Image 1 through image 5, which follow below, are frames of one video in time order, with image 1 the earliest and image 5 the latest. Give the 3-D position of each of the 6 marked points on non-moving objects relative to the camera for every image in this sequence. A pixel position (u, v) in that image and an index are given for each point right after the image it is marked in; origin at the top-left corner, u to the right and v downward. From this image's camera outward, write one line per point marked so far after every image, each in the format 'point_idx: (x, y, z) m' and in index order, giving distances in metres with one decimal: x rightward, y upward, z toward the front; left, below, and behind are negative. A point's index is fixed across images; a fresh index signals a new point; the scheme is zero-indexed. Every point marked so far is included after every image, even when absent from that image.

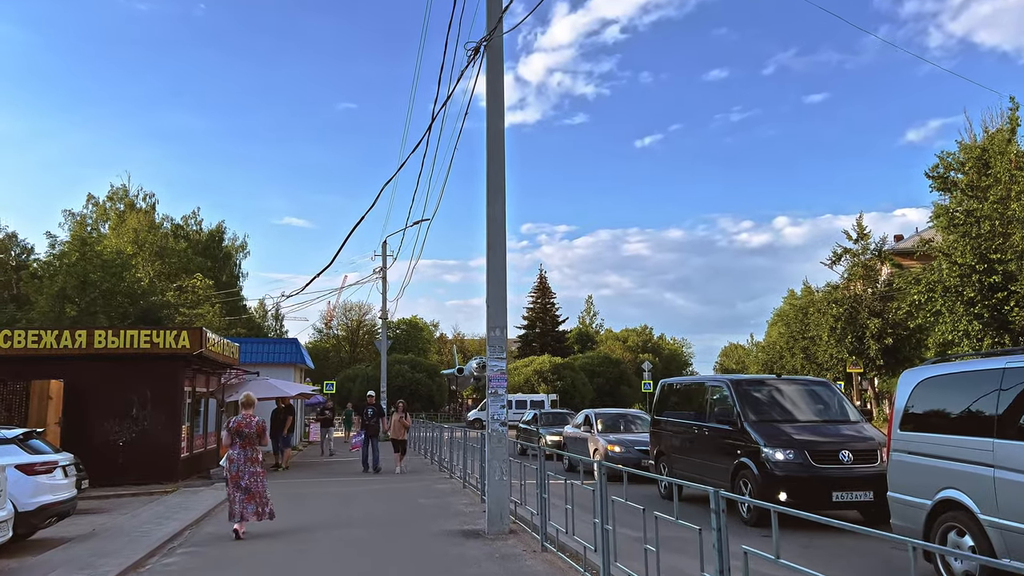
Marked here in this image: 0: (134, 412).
0: (-7.1, -2.3, +15.4) m
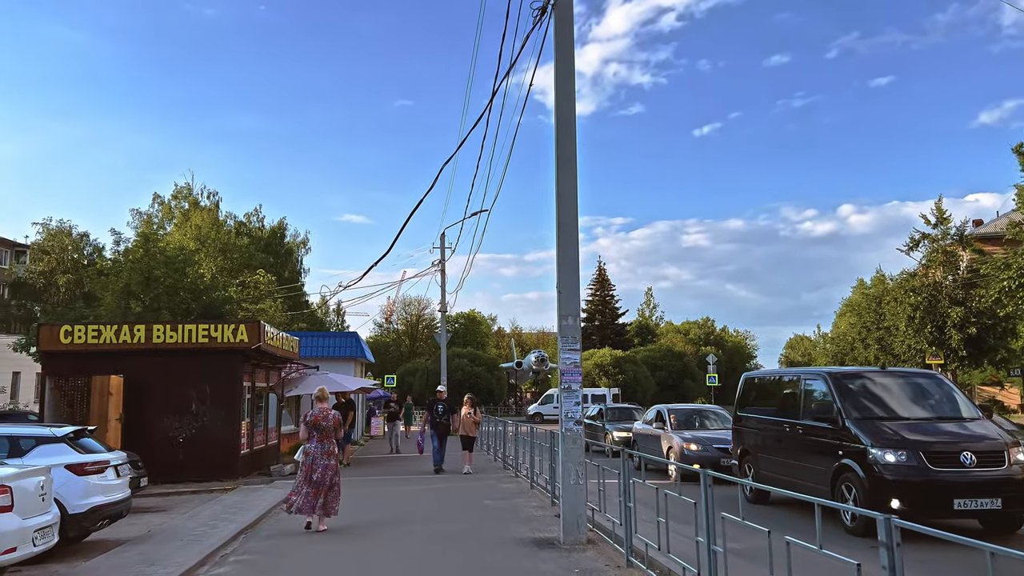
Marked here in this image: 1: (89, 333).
0: (-5.9, -2.2, +15.1) m
1: (-7.8, -0.8, +15.0) m
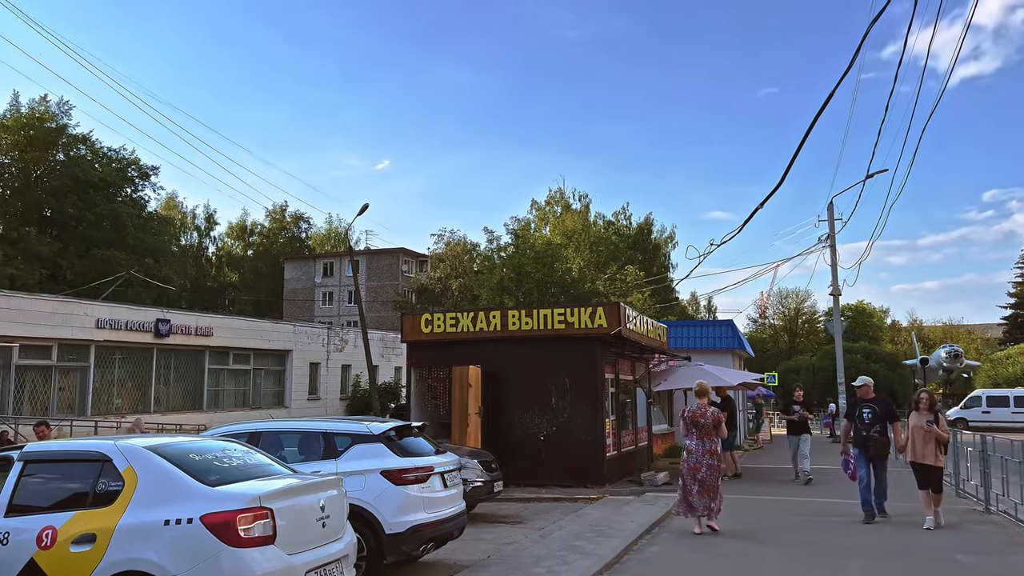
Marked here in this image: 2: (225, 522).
0: (+0.7, -1.9, +13.4) m
1: (-1.1, -0.6, +14.1) m
2: (-1.5, -1.2, +4.3) m
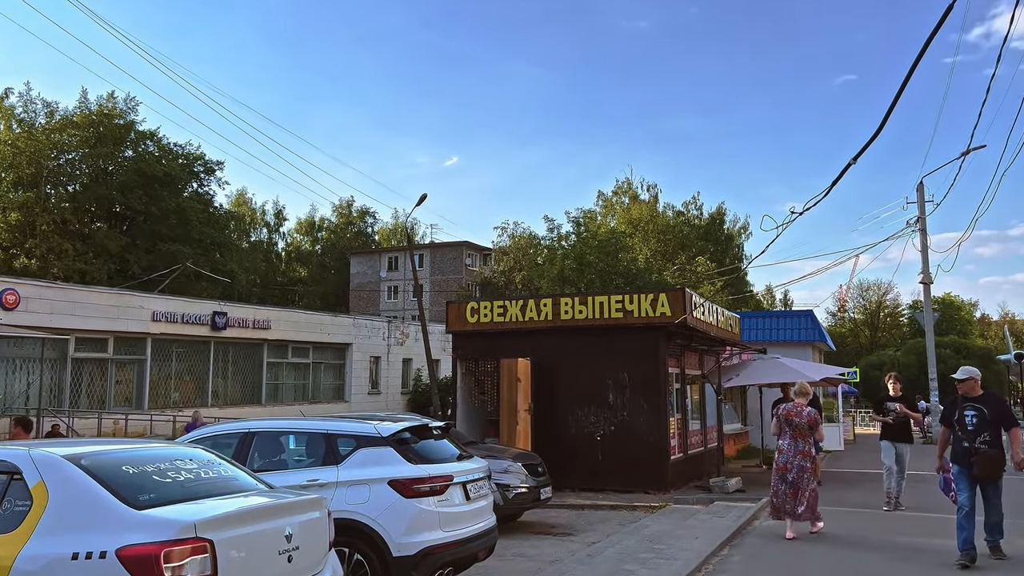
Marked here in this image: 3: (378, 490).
0: (+1.5, -1.7, +12.2) m
1: (-0.3, -0.4, +13.0) m
2: (-1.5, -1.1, +3.3) m
3: (-0.9, -1.4, +5.5) m
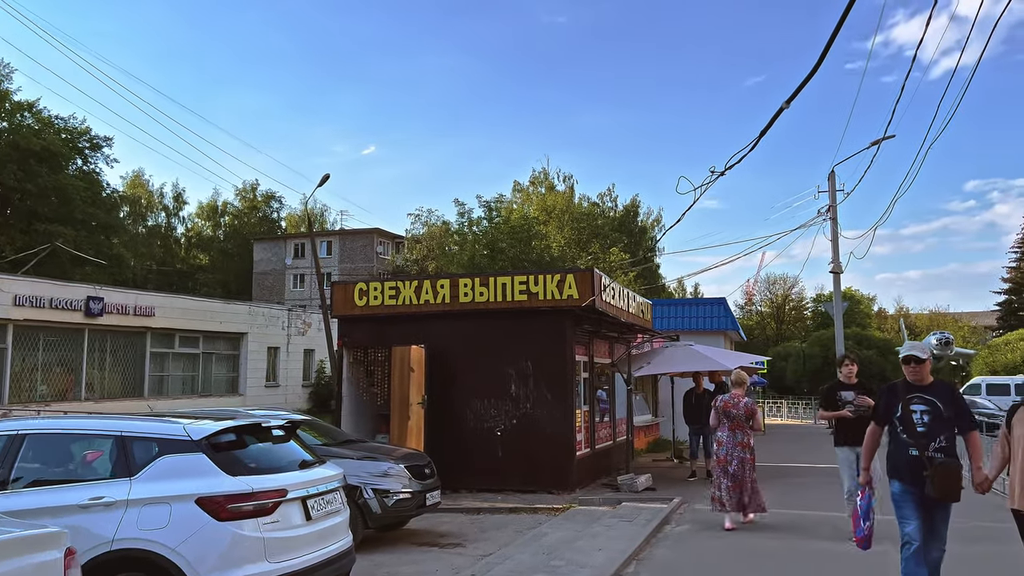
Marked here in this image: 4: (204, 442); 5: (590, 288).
0: (0.0, -1.4, +11.0) m
1: (-1.8, -0.1, +11.7) m
2: (-2.0, -0.9, +1.9) m
3: (-1.7, -1.1, +4.1) m
4: (-1.7, -0.8, +4.5) m
5: (+1.0, 0.0, +10.6) m
